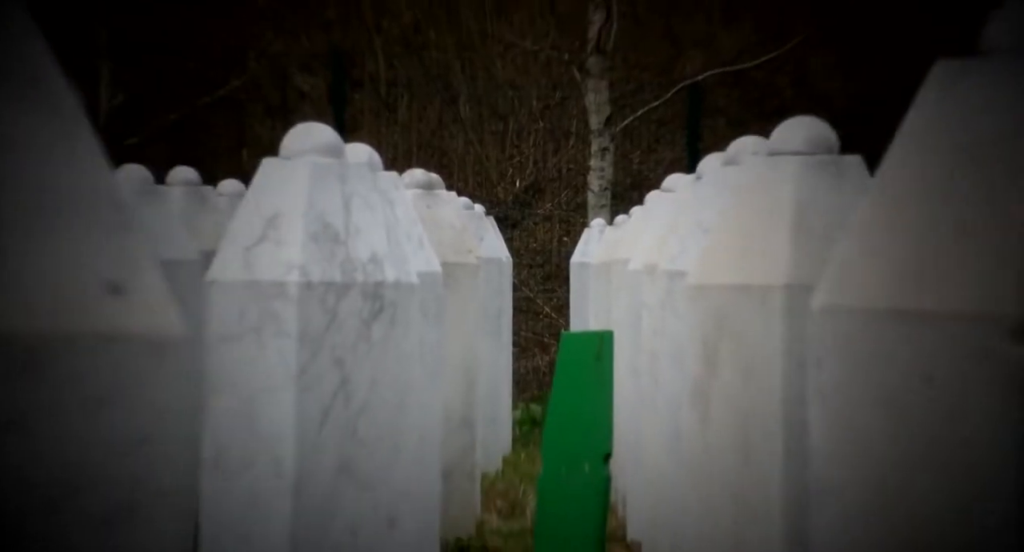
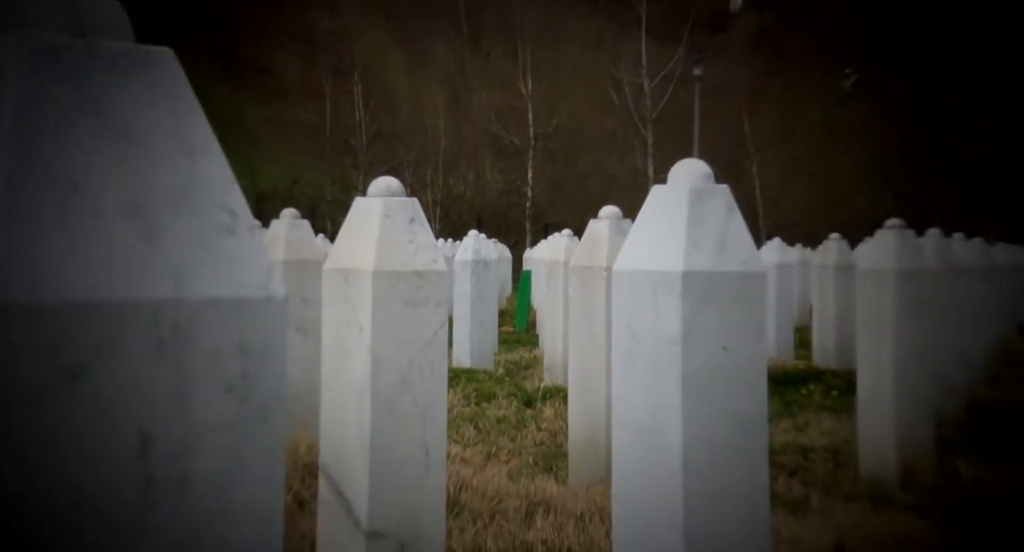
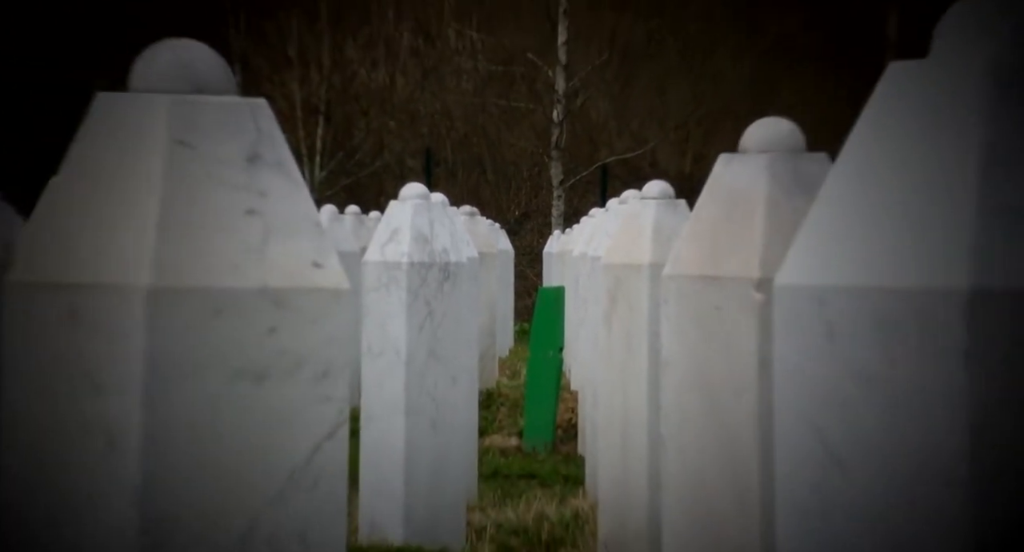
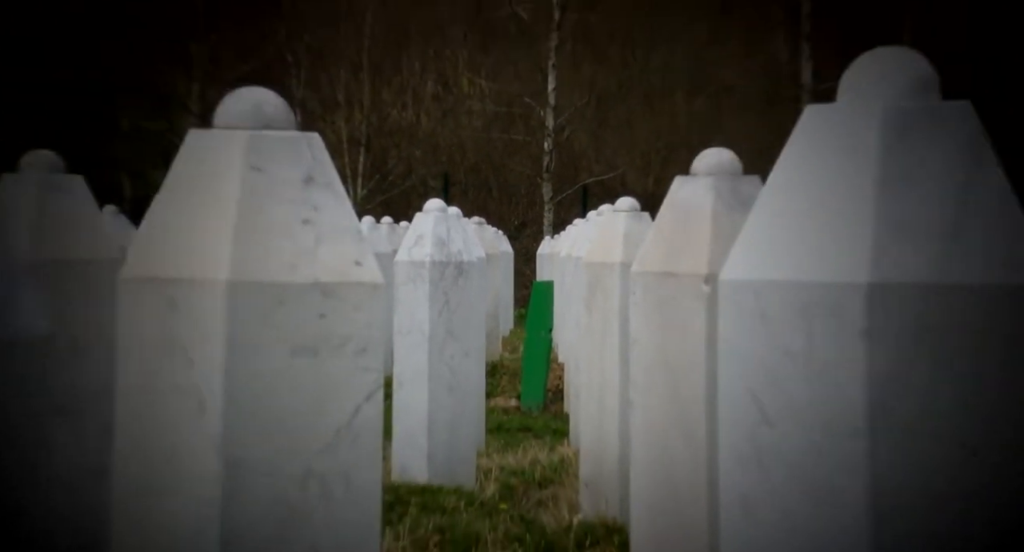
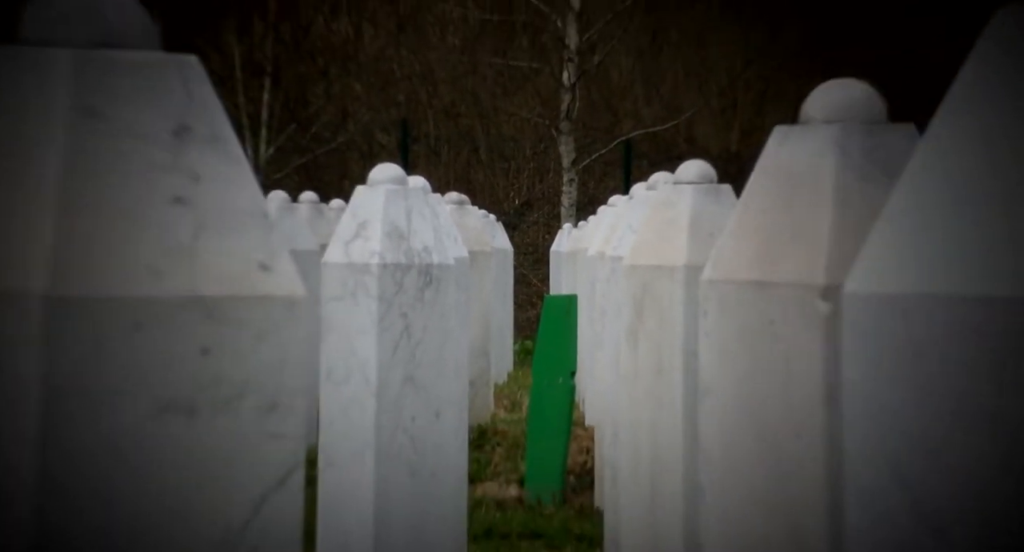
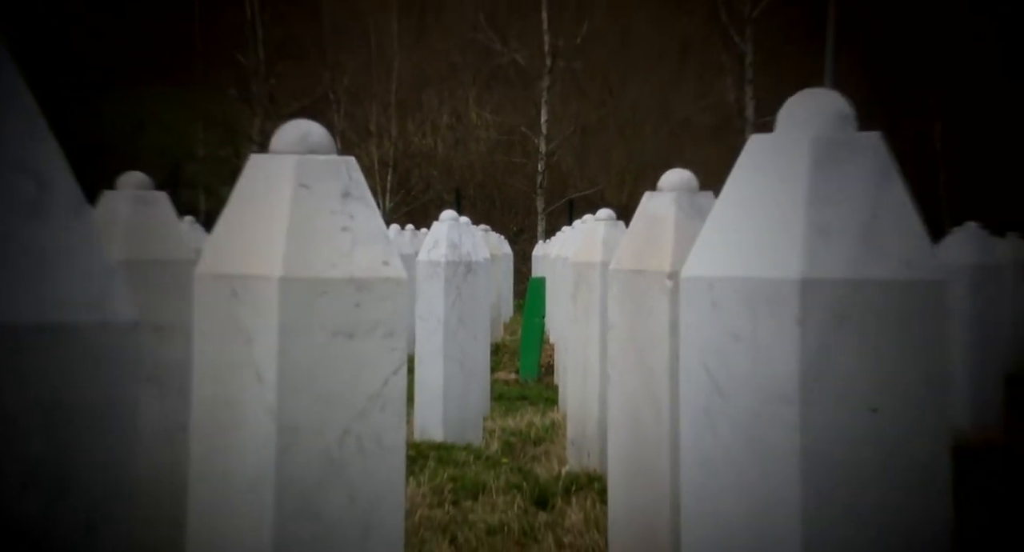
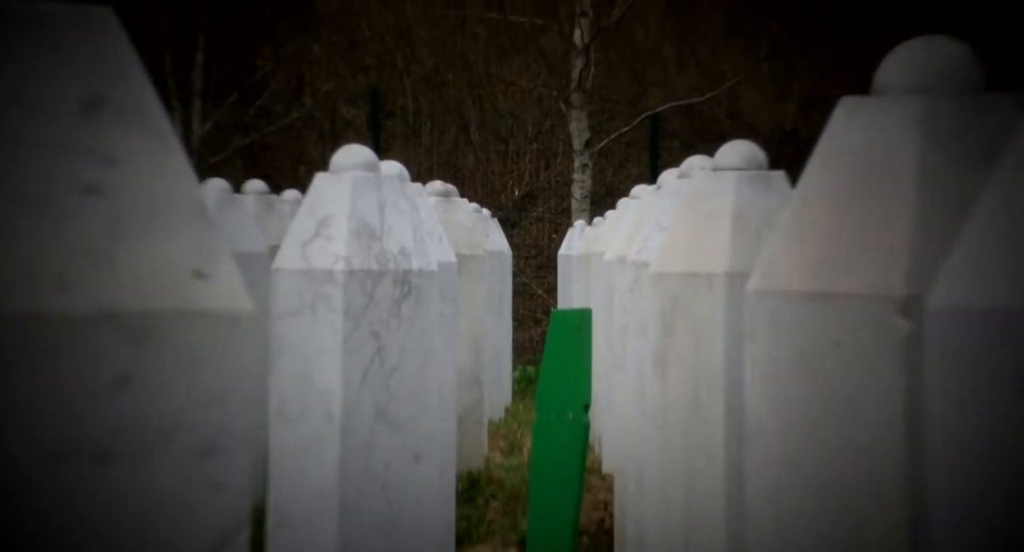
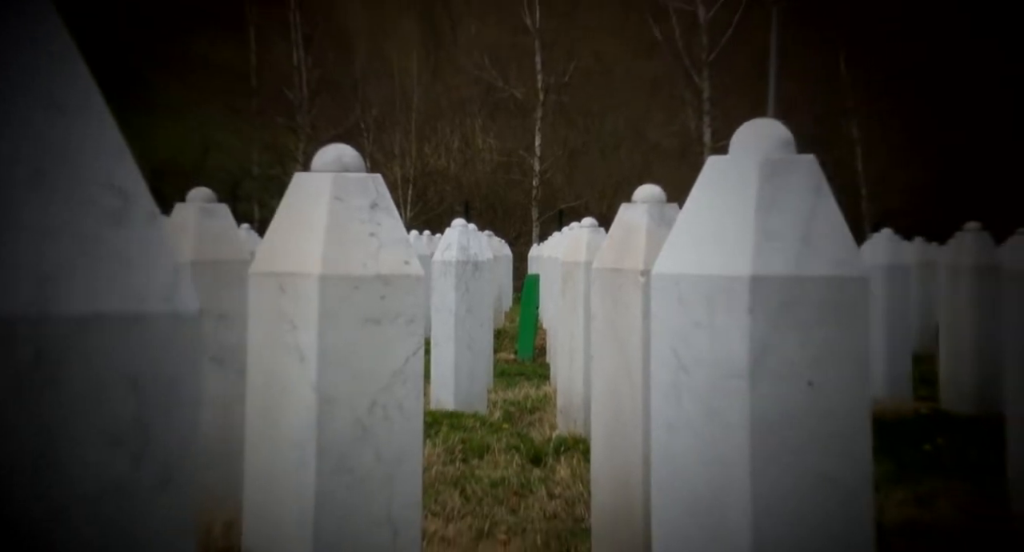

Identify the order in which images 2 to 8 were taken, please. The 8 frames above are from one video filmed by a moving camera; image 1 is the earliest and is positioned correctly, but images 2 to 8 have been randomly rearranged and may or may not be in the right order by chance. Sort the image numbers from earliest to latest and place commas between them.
7, 5, 3, 4, 6, 8, 2
